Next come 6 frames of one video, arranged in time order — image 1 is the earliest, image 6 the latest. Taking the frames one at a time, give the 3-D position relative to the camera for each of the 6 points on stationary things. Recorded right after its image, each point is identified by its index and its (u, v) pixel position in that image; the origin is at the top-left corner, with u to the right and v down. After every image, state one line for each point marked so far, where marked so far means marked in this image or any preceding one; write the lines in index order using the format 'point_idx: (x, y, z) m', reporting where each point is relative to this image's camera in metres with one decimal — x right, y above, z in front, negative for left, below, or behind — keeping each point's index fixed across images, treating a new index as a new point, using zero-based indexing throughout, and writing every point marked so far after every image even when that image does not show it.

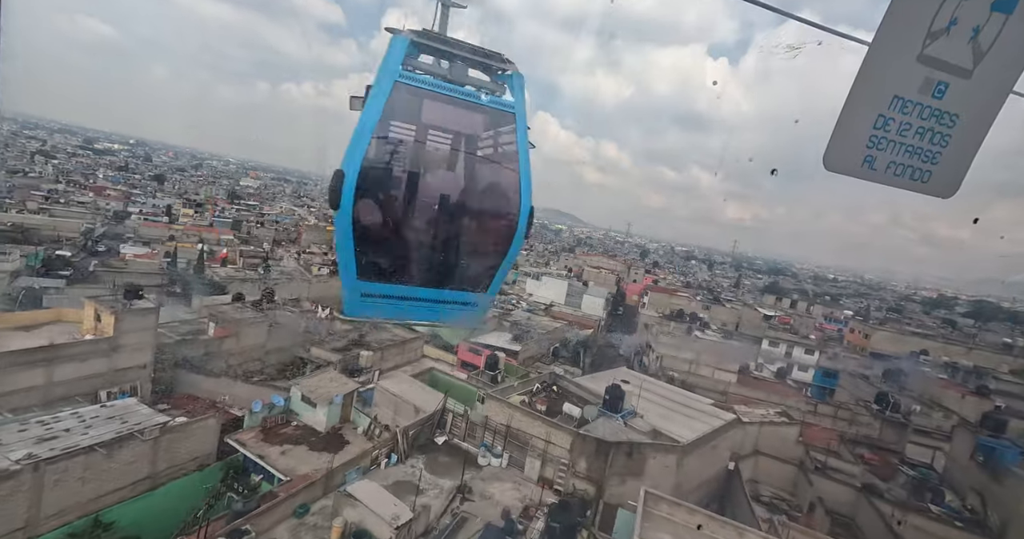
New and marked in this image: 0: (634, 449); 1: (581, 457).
0: (+0.8, -1.2, +3.5) m
1: (+0.5, -1.3, +3.4) m
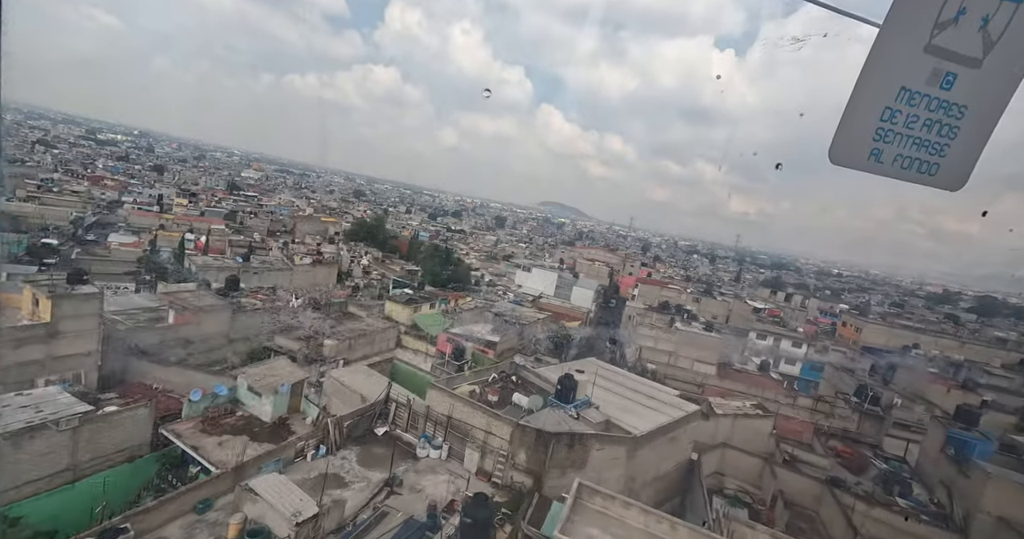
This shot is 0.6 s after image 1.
0: (+0.4, -1.1, +3.4) m
1: (+0.1, -1.2, +3.3) m
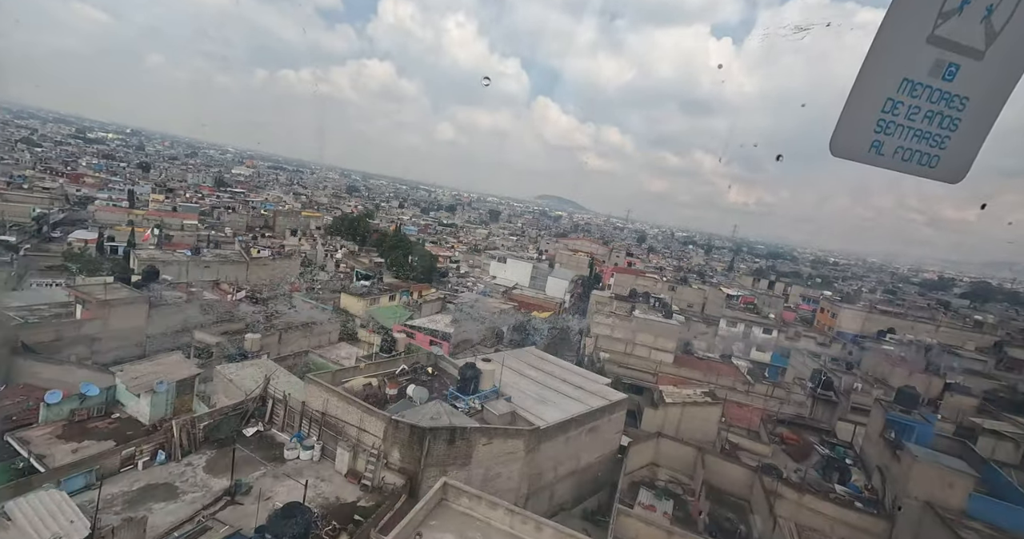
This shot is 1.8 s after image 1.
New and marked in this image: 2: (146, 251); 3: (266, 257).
0: (-0.3, -1.0, +3.1) m
1: (-0.7, -1.1, +3.0) m
2: (-9.1, +0.5, +12.3) m
3: (-6.6, +0.3, +13.4) m
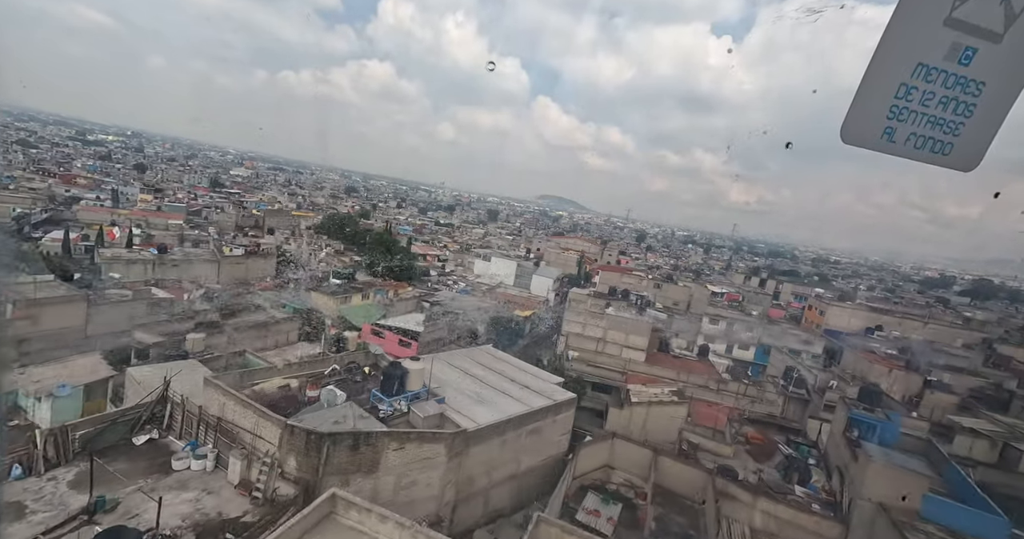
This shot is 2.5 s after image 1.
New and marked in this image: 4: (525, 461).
0: (-0.9, -1.0, +2.8) m
1: (-1.2, -1.0, +2.8) m
2: (-9.7, +0.5, +12.0) m
3: (-7.2, +0.4, +13.1) m
4: (+0.1, -1.6, +4.2) m
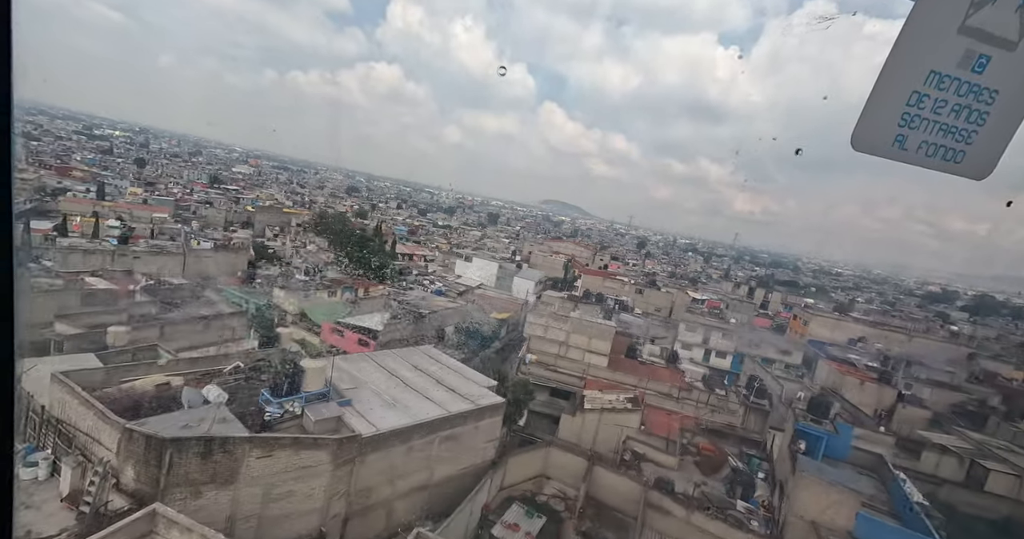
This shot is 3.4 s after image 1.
0: (-1.5, -0.9, +2.6) m
1: (-1.9, -0.9, +2.5) m
2: (-10.4, +0.7, +11.6) m
3: (-8.0, +0.5, +12.7) m
4: (-0.6, -1.6, +3.9) m
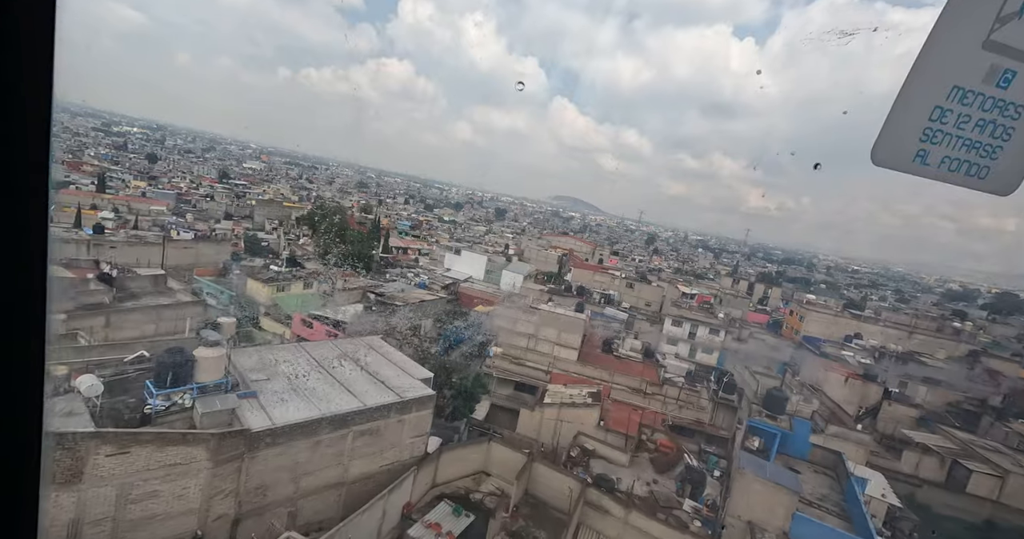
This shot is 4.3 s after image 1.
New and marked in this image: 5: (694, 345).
0: (-2.1, -0.8, +2.4) m
1: (-2.5, -0.8, +2.3) m
2: (-11.0, +1.0, +11.4) m
3: (-8.5, +0.8, +12.5) m
4: (-1.2, -1.5, +3.7) m
5: (+4.4, -1.8, +12.1) m
